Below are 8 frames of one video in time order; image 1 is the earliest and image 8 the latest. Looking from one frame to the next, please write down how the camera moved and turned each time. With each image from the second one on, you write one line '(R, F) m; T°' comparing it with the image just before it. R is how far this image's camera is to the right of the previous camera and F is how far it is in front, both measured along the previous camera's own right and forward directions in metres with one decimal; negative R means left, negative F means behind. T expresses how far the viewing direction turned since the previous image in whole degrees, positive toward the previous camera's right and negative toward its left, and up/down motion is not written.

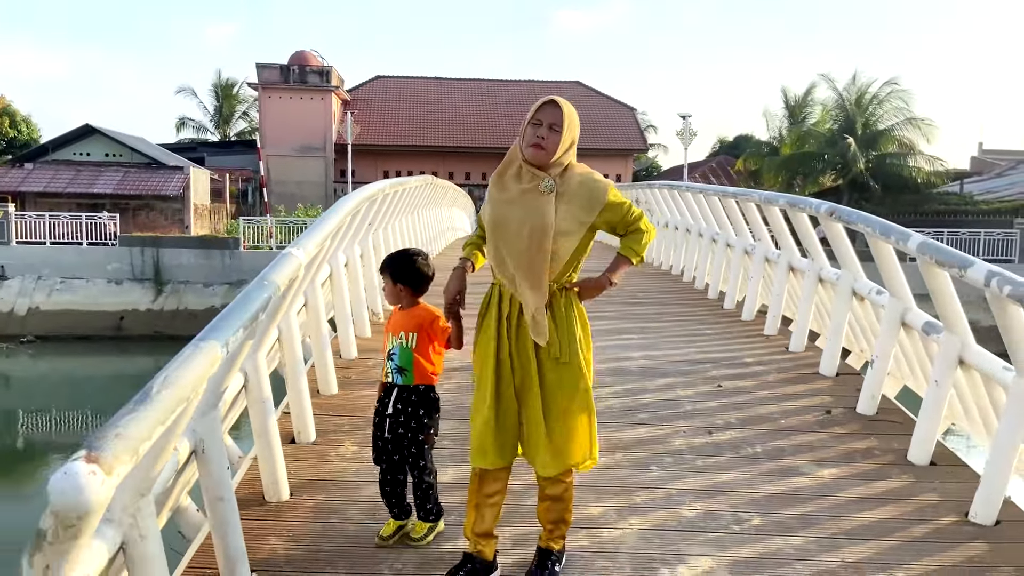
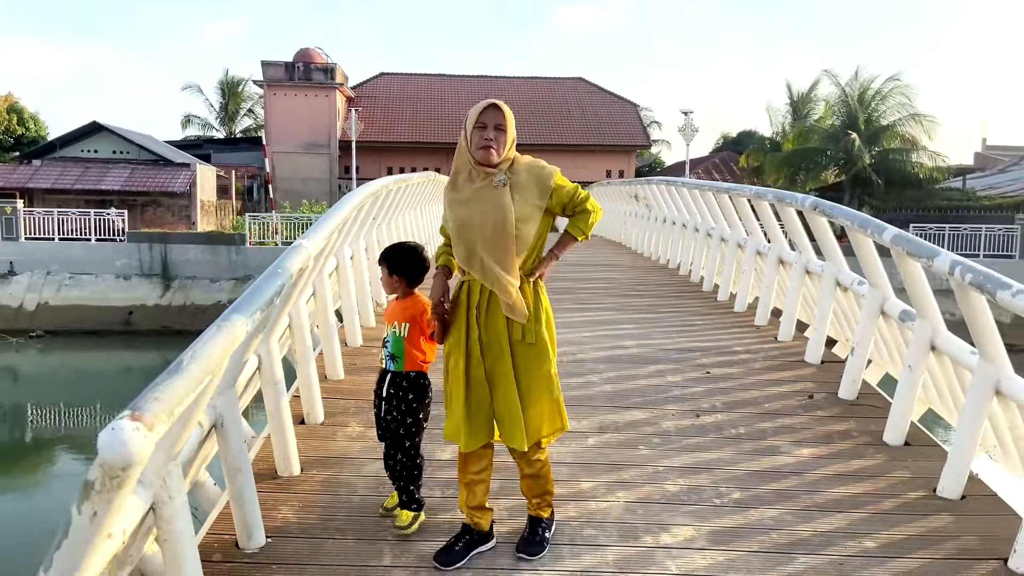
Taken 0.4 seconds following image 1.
(0.0, -0.2) m; 0°
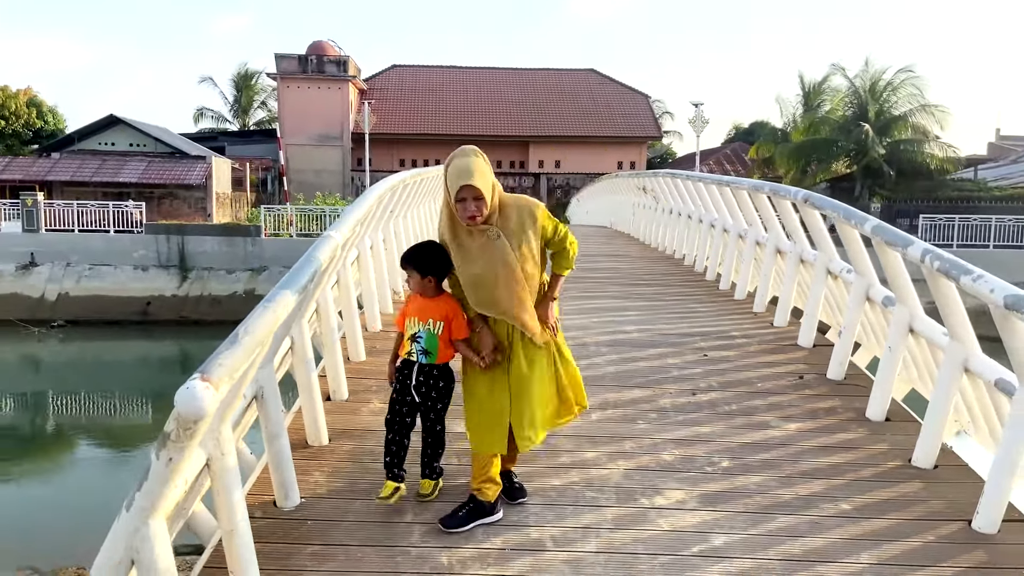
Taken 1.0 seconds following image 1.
(0.0, -0.3) m; -1°
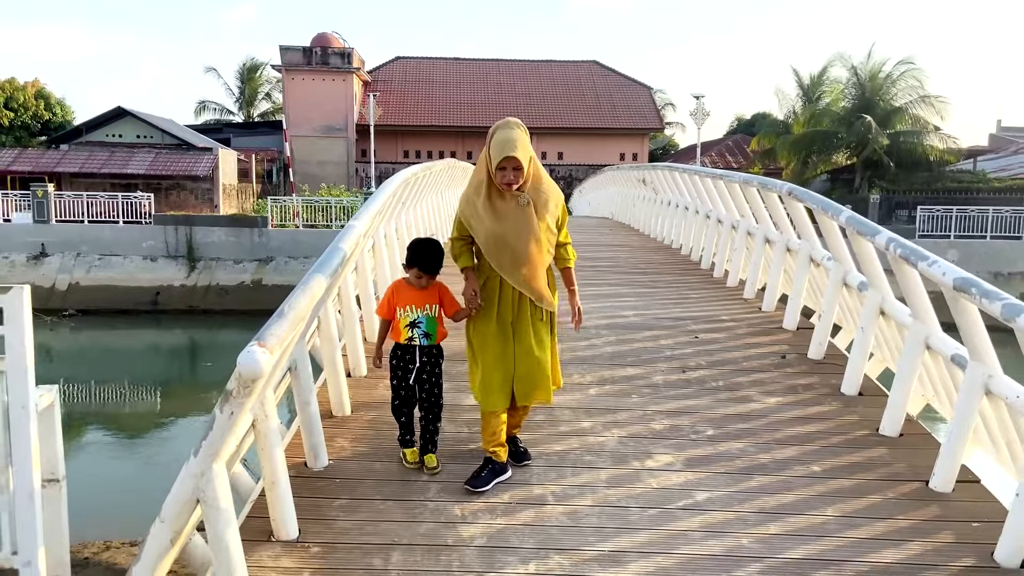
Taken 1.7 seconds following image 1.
(0.0, -0.3) m; 0°
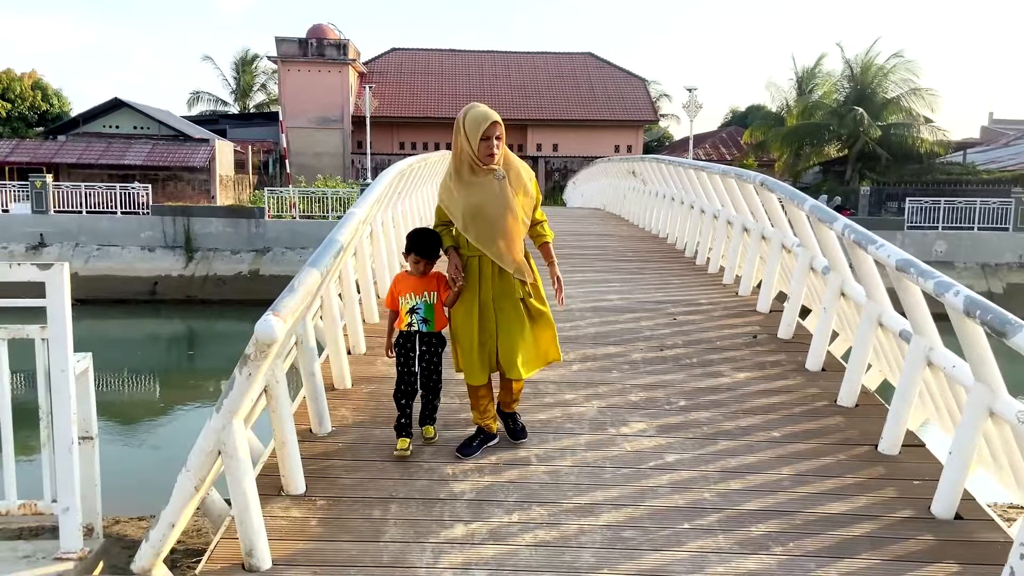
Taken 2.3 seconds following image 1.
(0.0, -0.3) m; 0°
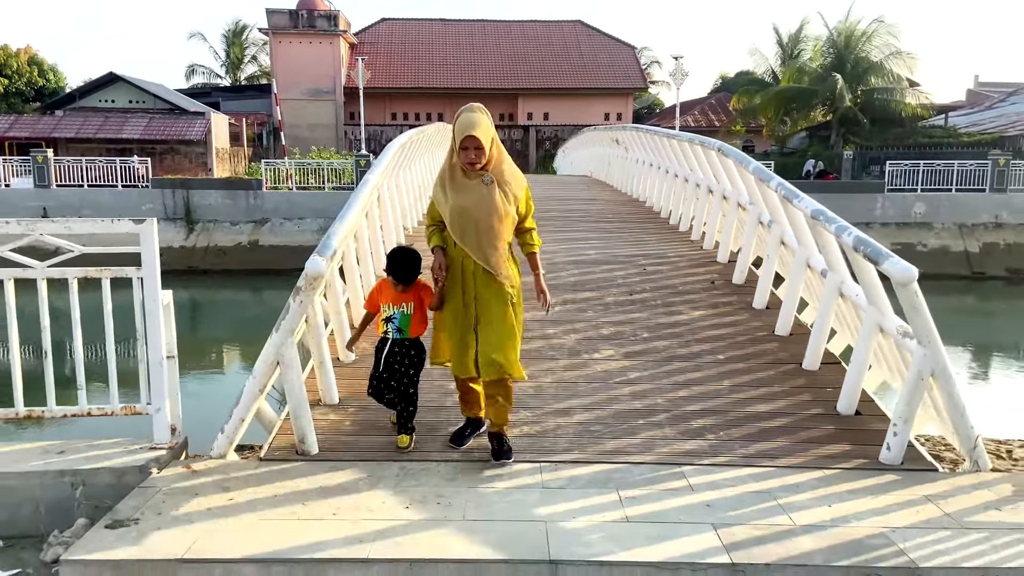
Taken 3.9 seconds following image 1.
(0.0, -0.7) m; 0°
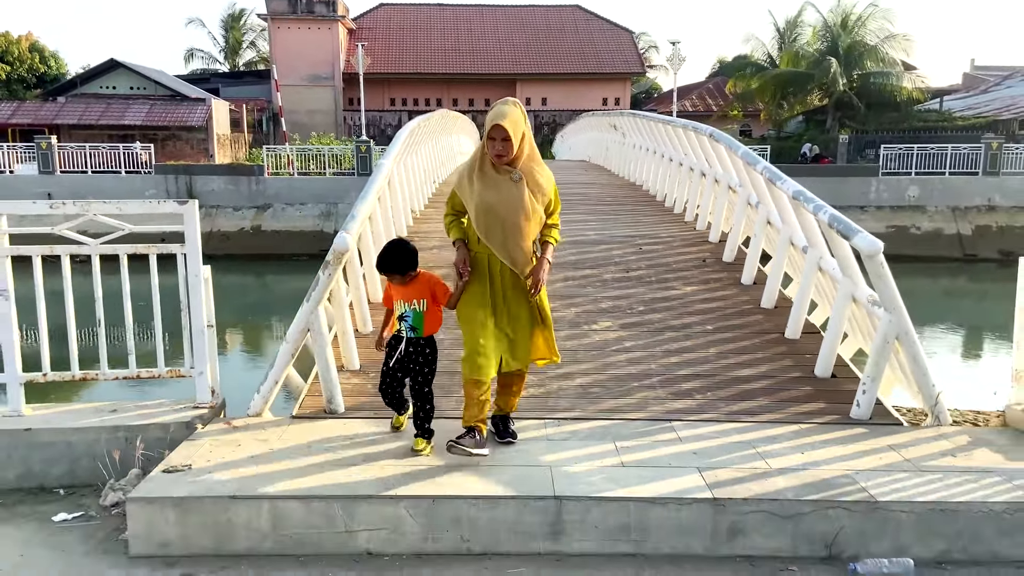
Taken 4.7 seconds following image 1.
(0.0, -0.3) m; 0°
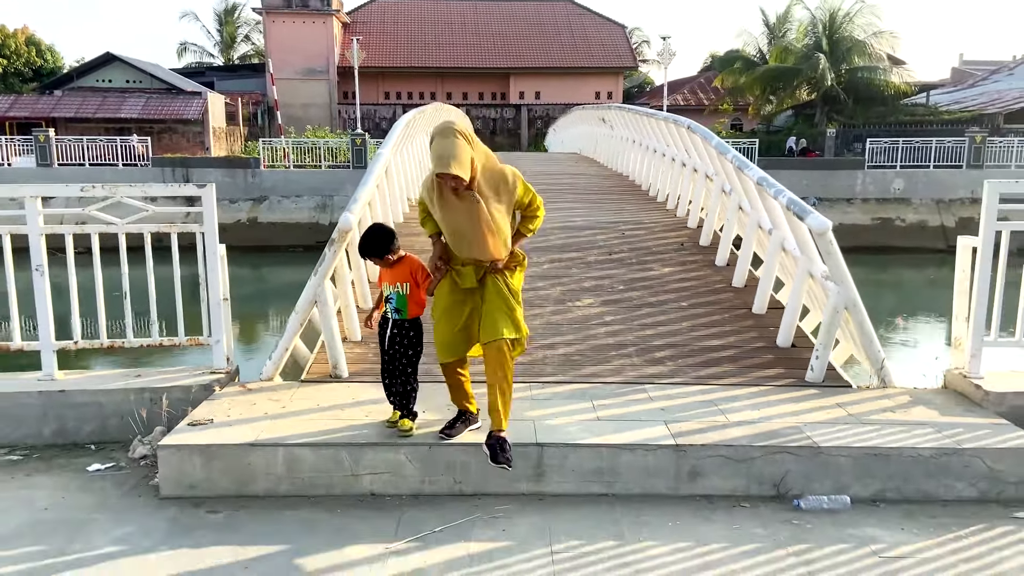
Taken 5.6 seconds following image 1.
(0.0, -0.4) m; 0°
